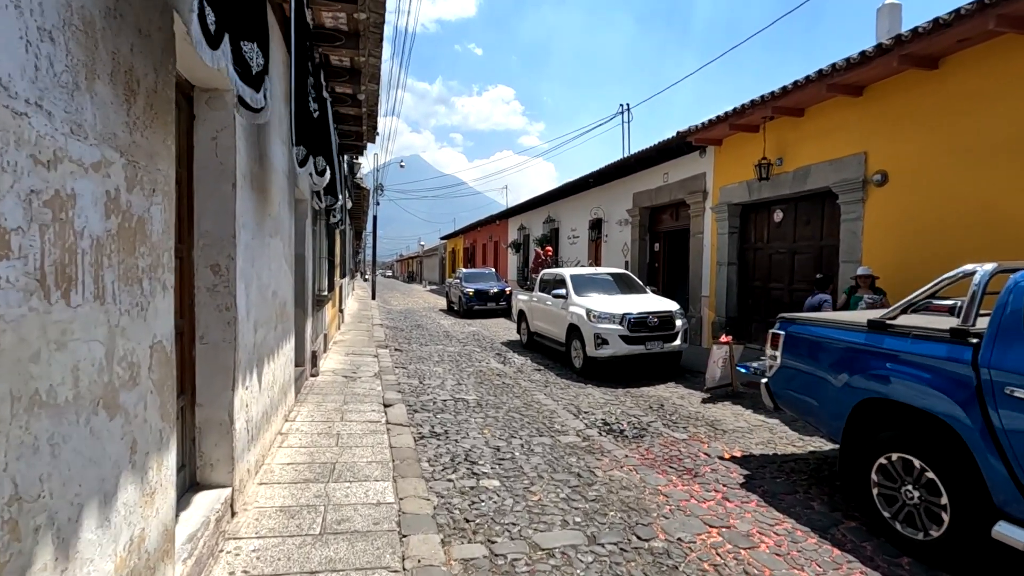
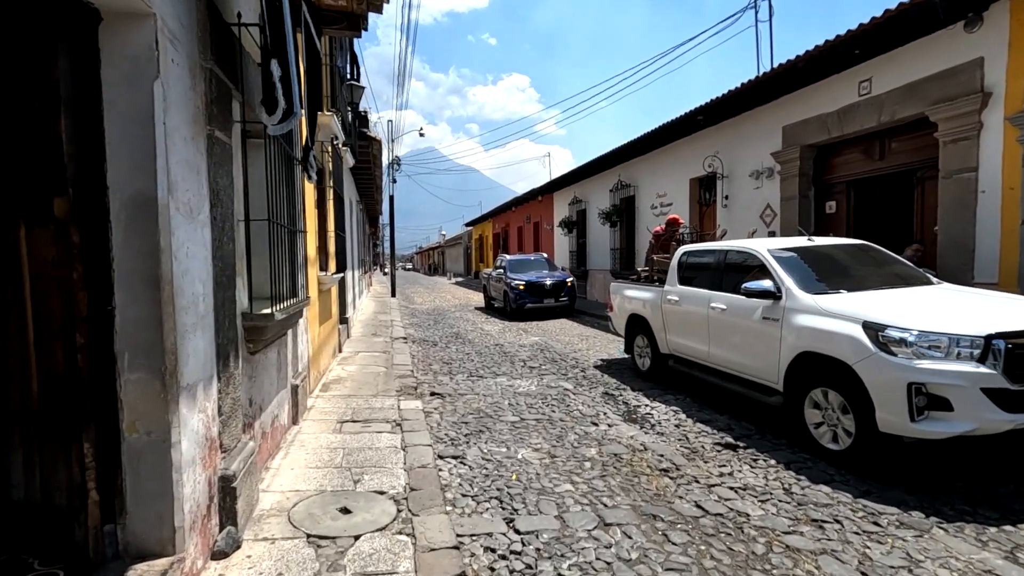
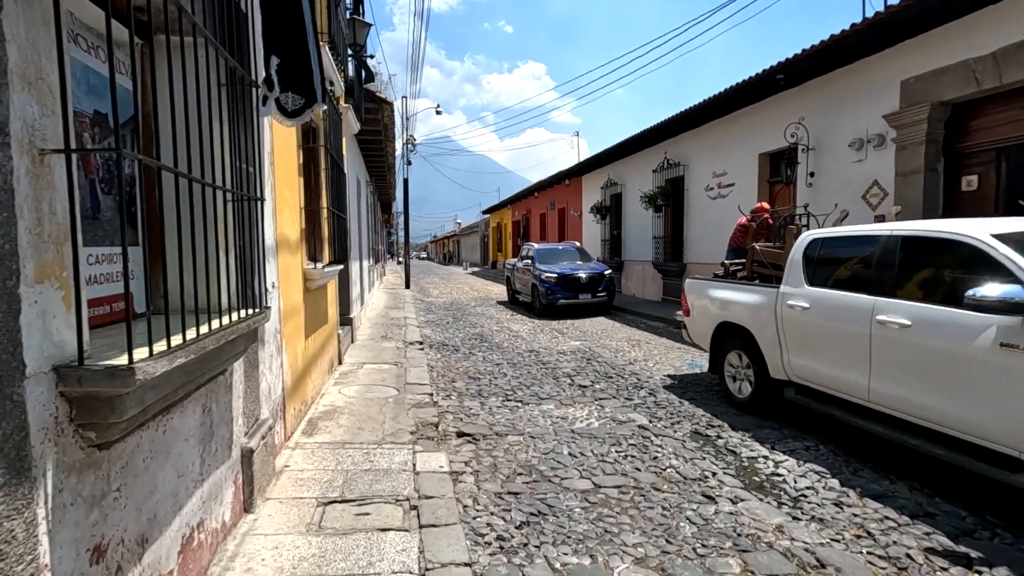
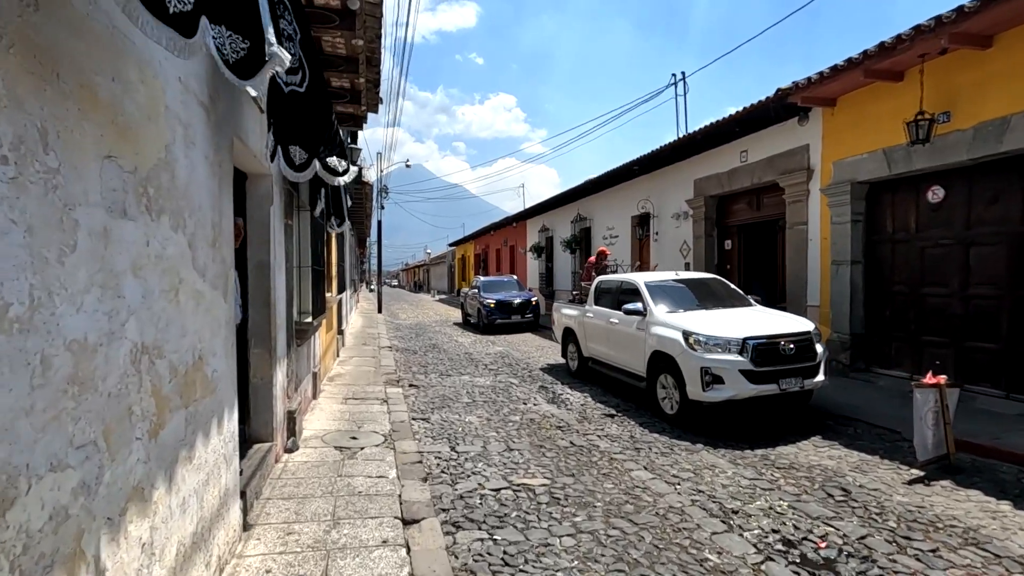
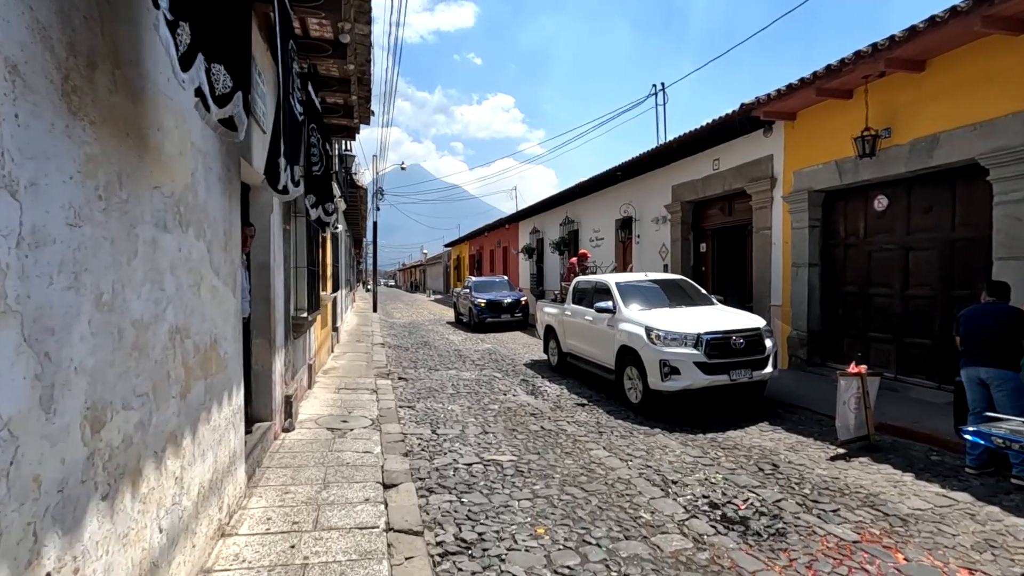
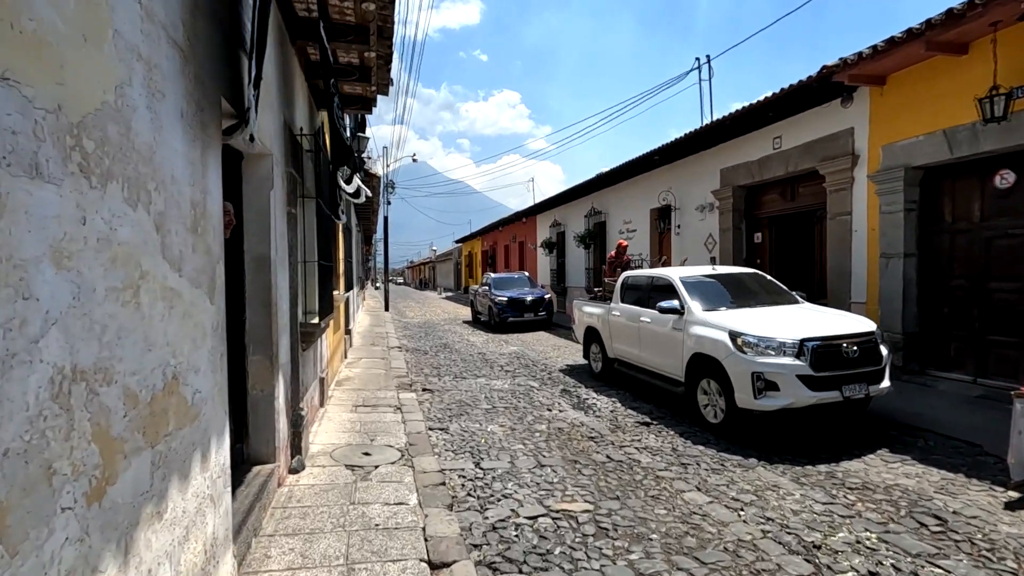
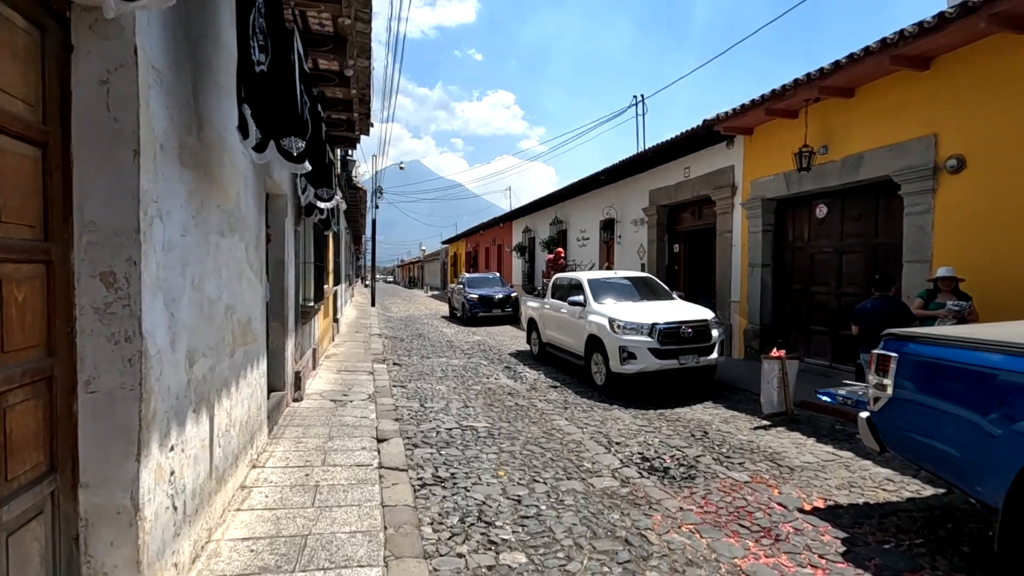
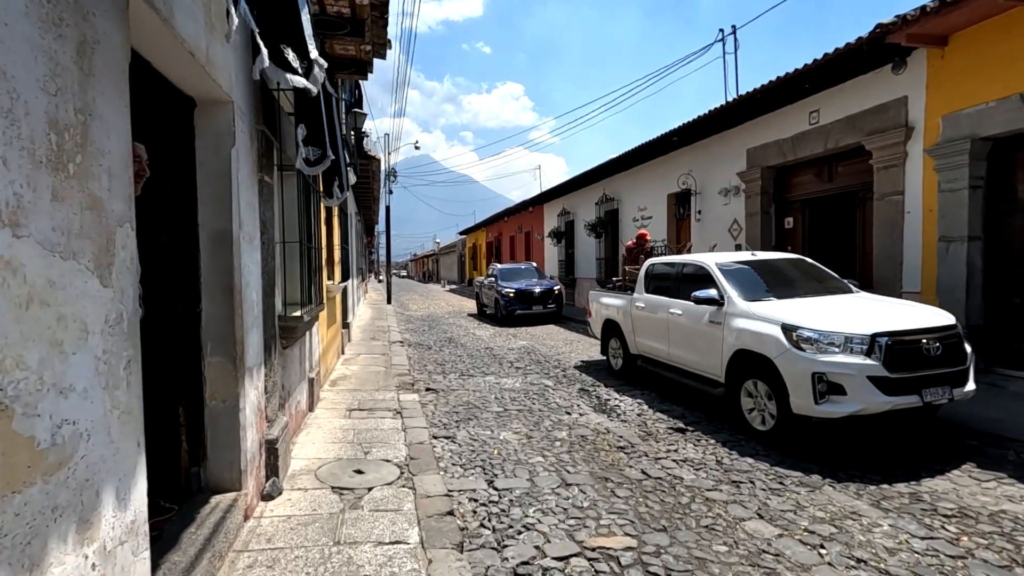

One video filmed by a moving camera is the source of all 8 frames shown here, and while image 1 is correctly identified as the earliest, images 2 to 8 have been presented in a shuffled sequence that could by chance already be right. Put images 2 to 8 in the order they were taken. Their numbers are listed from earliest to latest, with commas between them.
7, 5, 4, 6, 8, 2, 3
